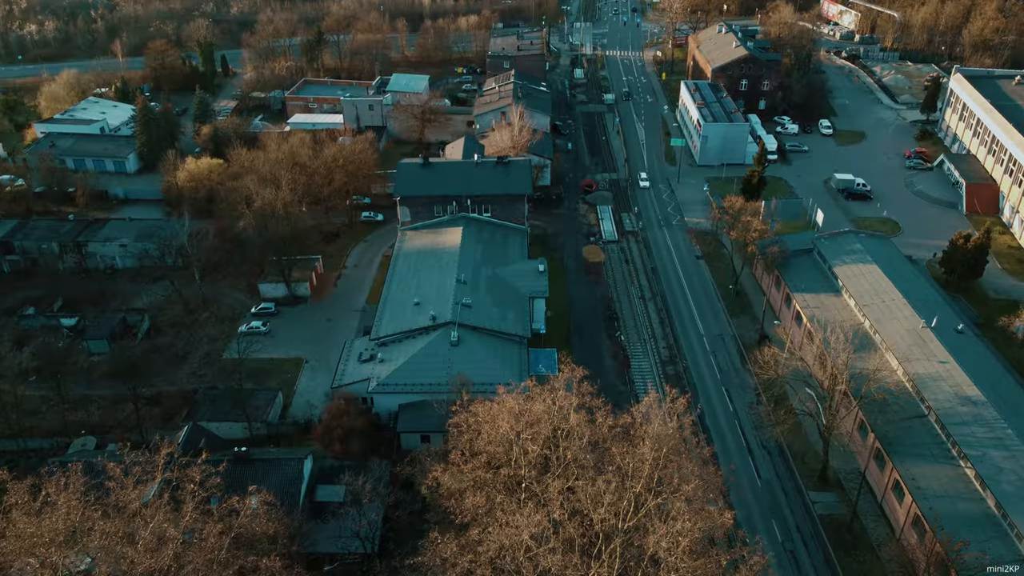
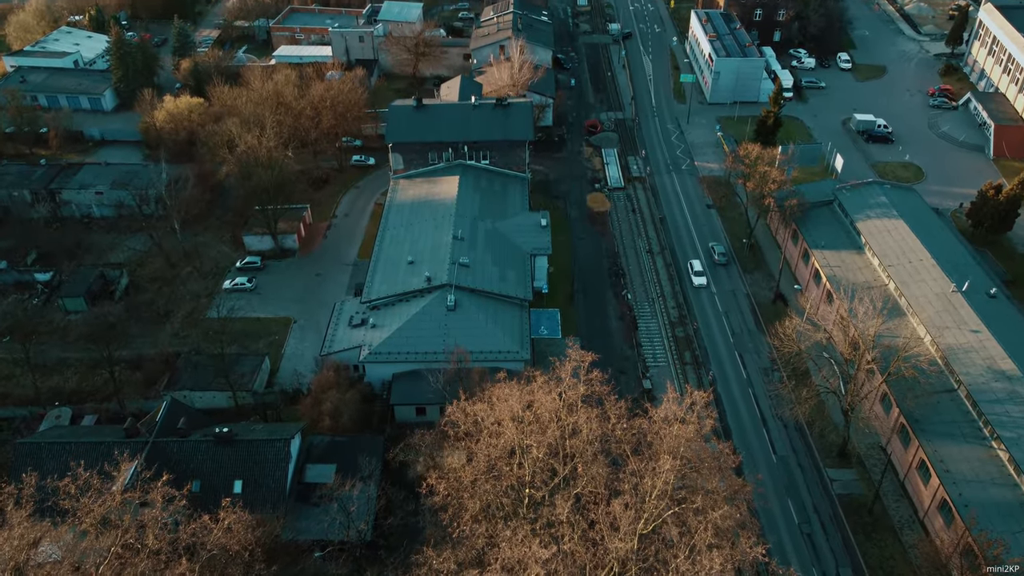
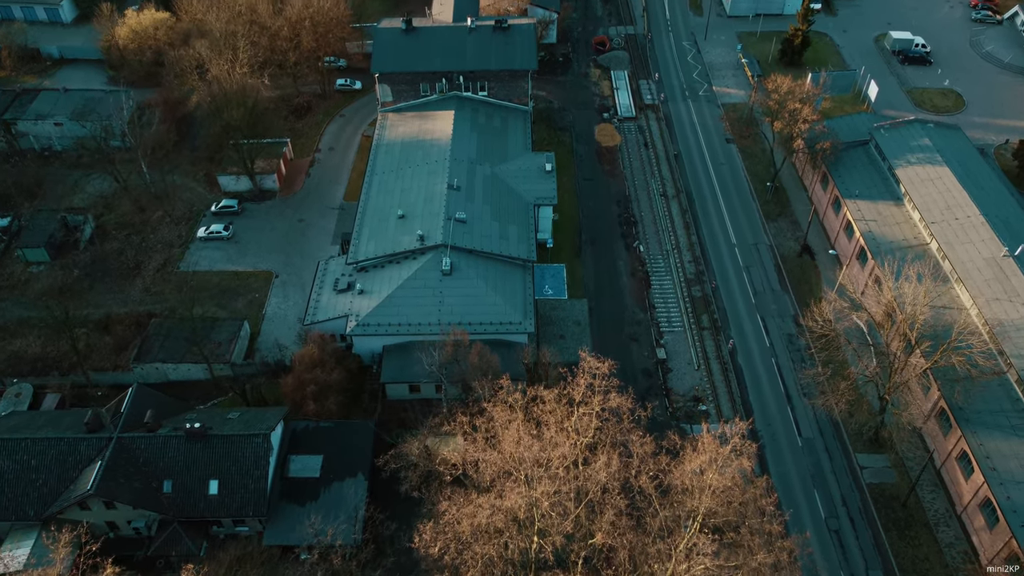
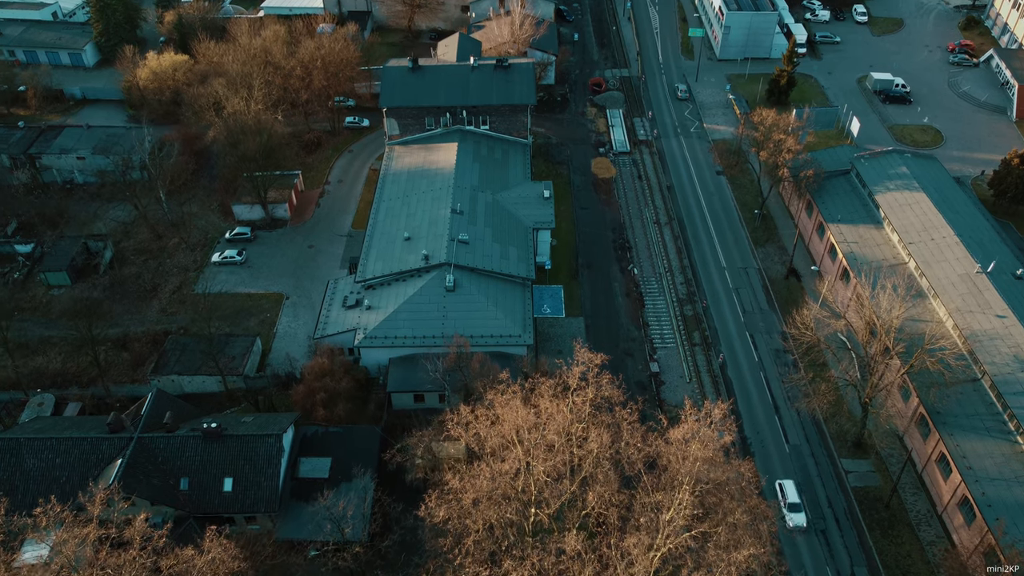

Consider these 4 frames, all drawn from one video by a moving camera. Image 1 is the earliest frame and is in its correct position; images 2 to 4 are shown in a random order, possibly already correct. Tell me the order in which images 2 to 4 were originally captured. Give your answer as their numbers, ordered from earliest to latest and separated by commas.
2, 4, 3
